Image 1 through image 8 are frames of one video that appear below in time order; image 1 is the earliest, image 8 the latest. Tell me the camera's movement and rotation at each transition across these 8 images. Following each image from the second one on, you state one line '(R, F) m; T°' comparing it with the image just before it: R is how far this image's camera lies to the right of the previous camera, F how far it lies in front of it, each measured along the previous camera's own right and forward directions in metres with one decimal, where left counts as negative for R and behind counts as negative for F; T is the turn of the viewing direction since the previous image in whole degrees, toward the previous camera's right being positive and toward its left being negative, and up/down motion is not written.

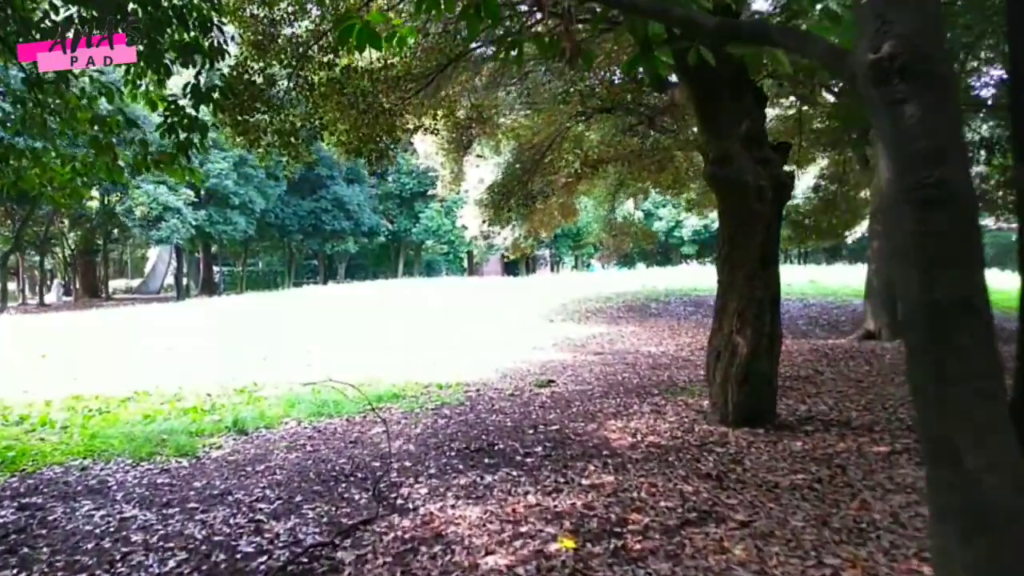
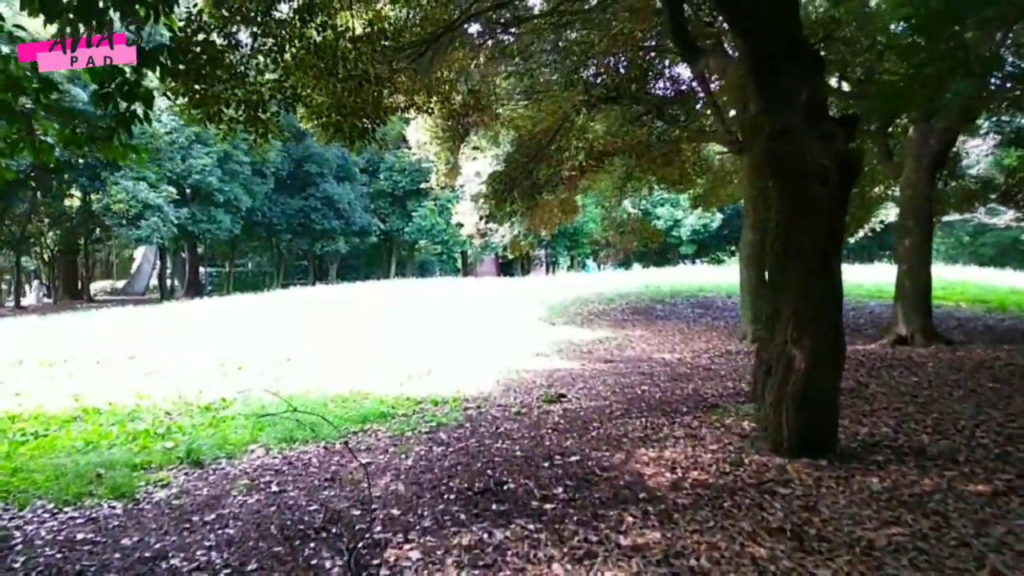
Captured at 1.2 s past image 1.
(-0.1, +1.1) m; +1°
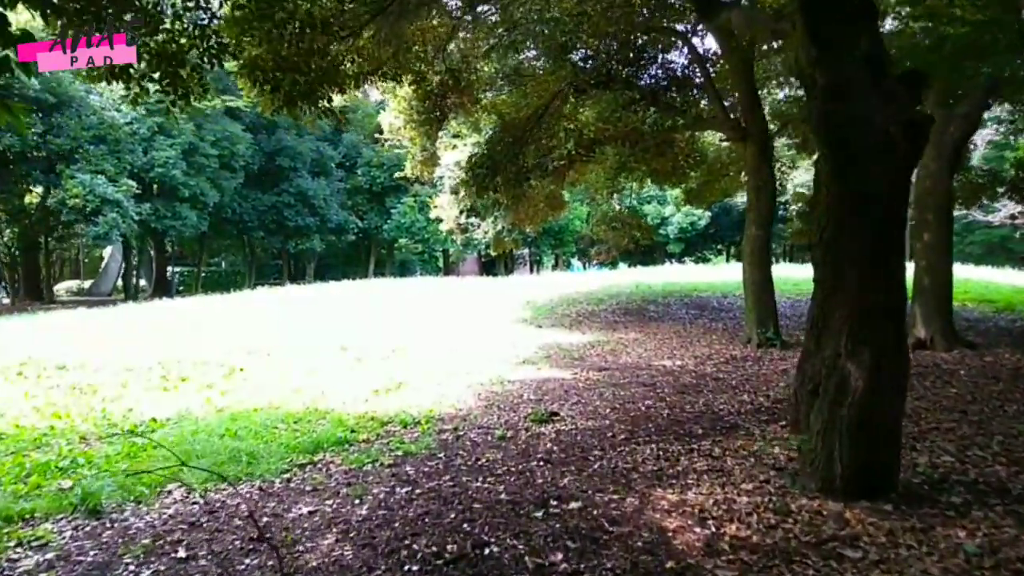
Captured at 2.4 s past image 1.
(0.0, +1.1) m; +1°
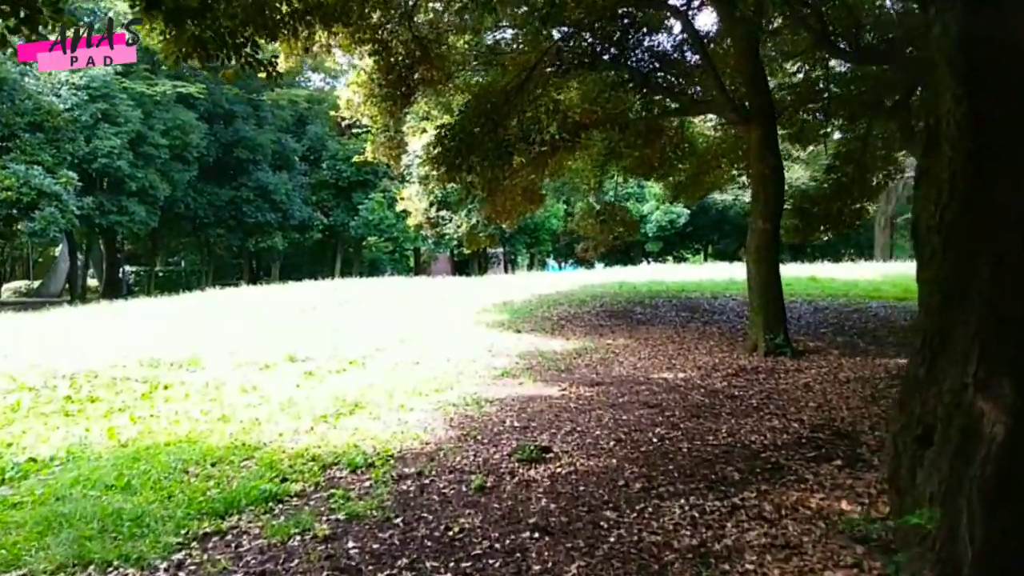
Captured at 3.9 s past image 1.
(-0.1, +1.4) m; +2°
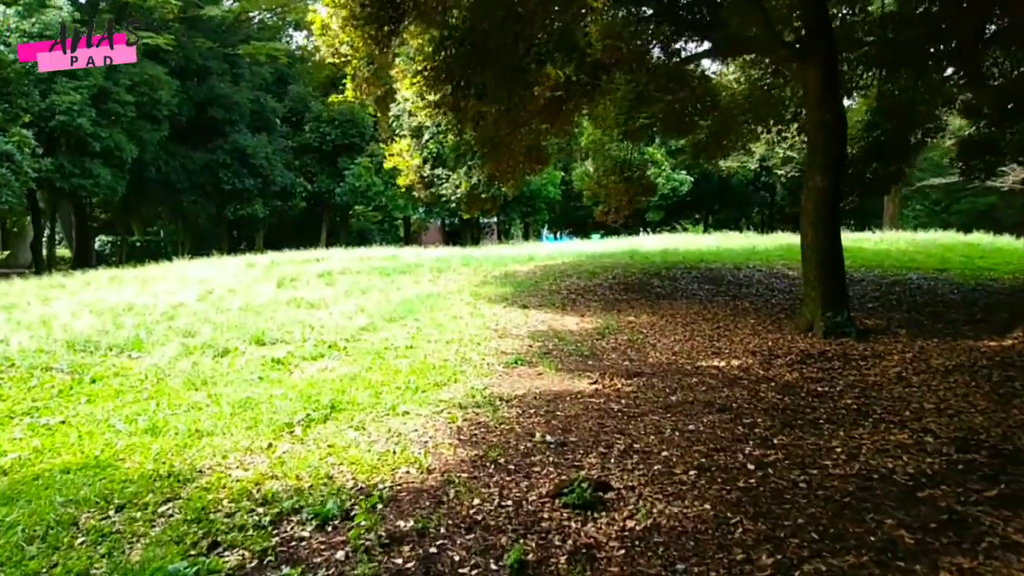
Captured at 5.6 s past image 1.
(-0.3, +1.7) m; +1°
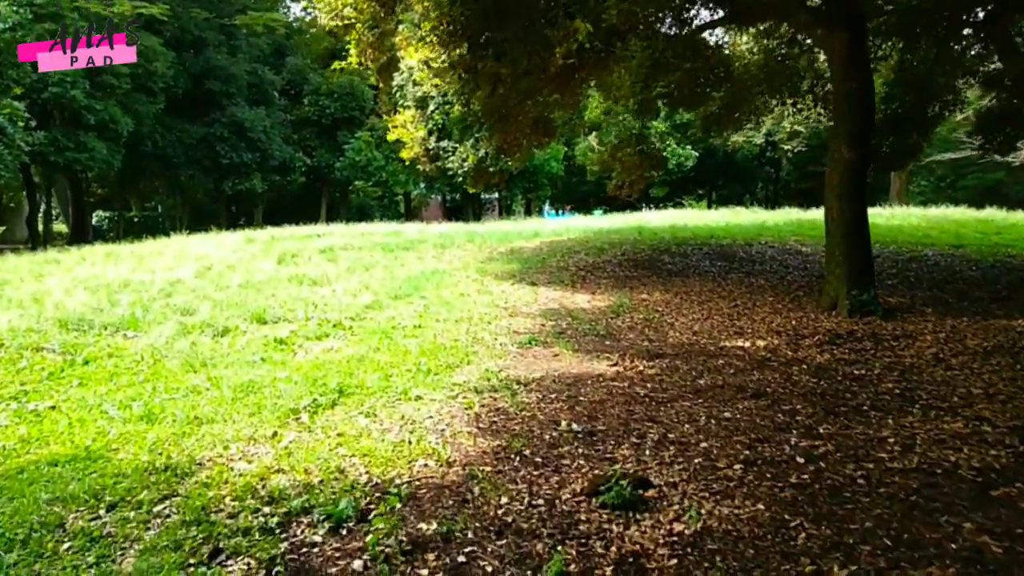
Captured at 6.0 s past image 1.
(-0.1, +0.4) m; 0°
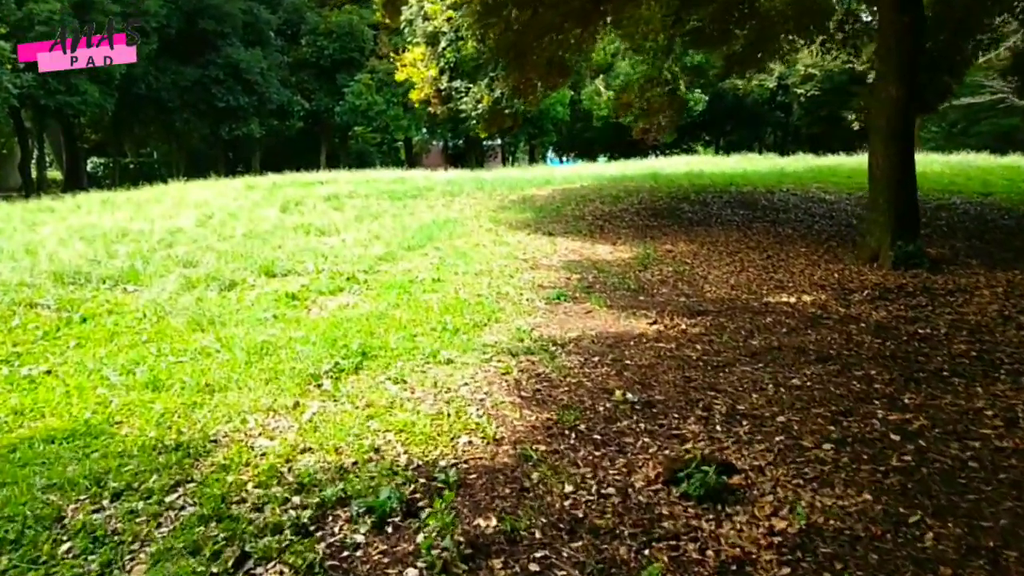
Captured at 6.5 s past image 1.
(-0.2, +0.5) m; 0°
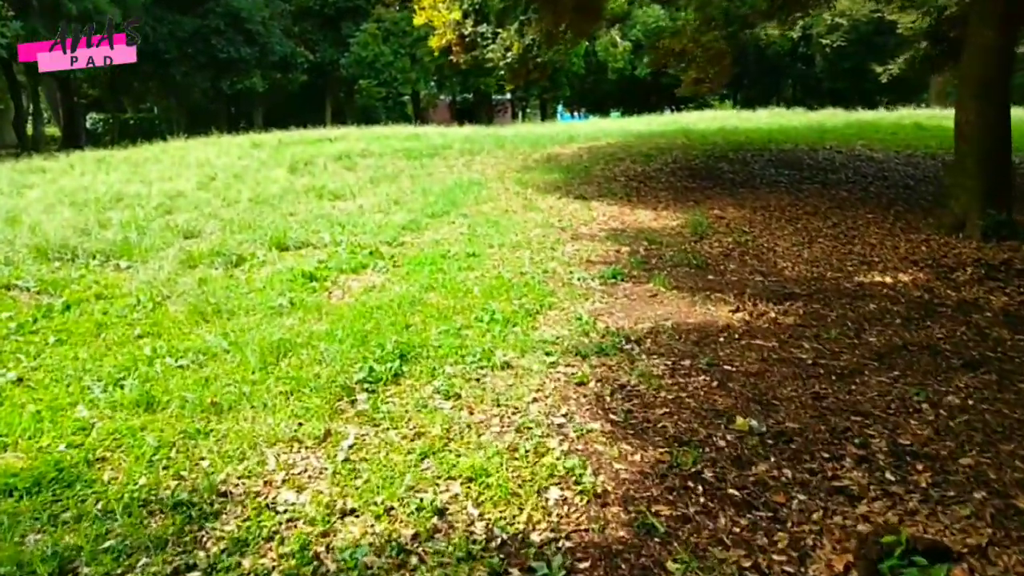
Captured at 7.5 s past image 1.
(-0.3, +0.9) m; 0°
